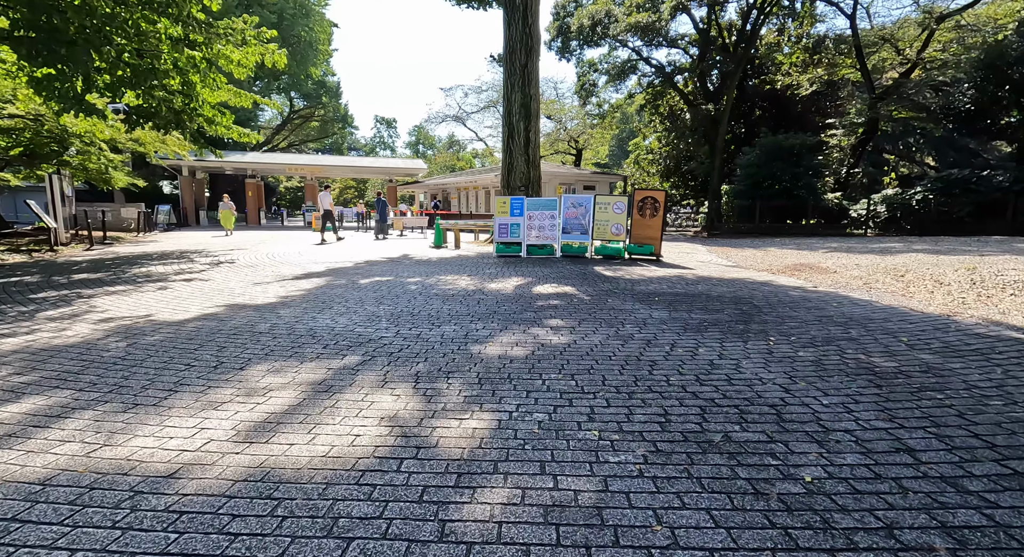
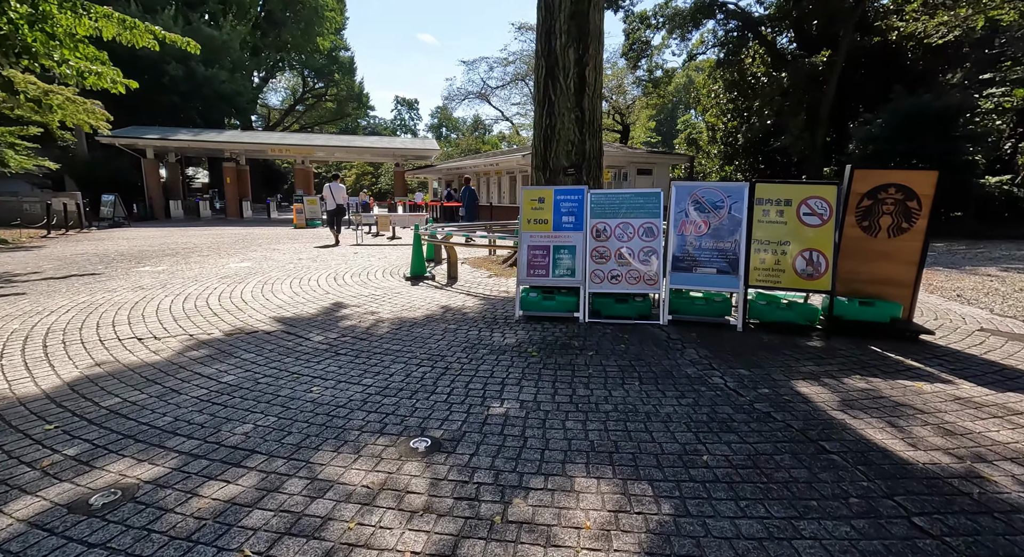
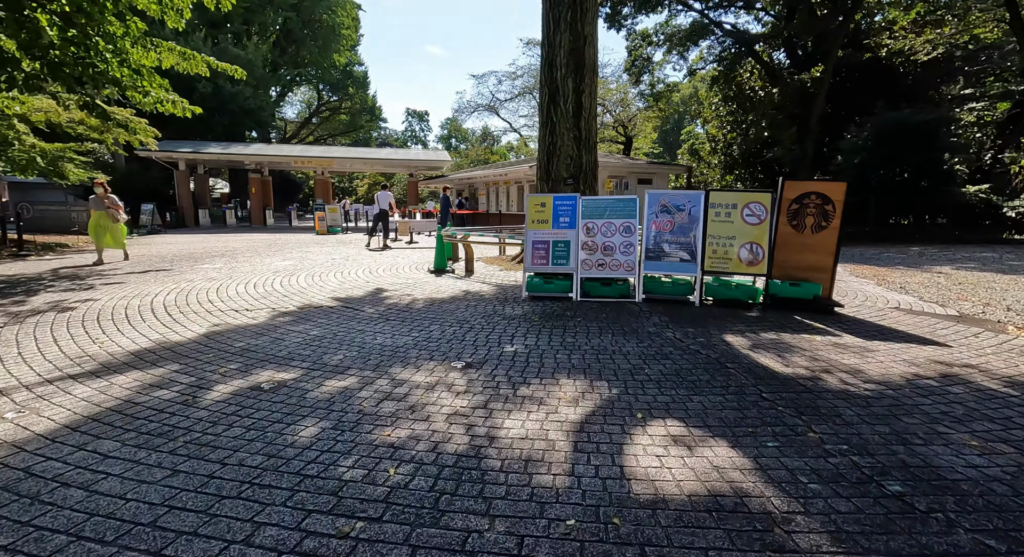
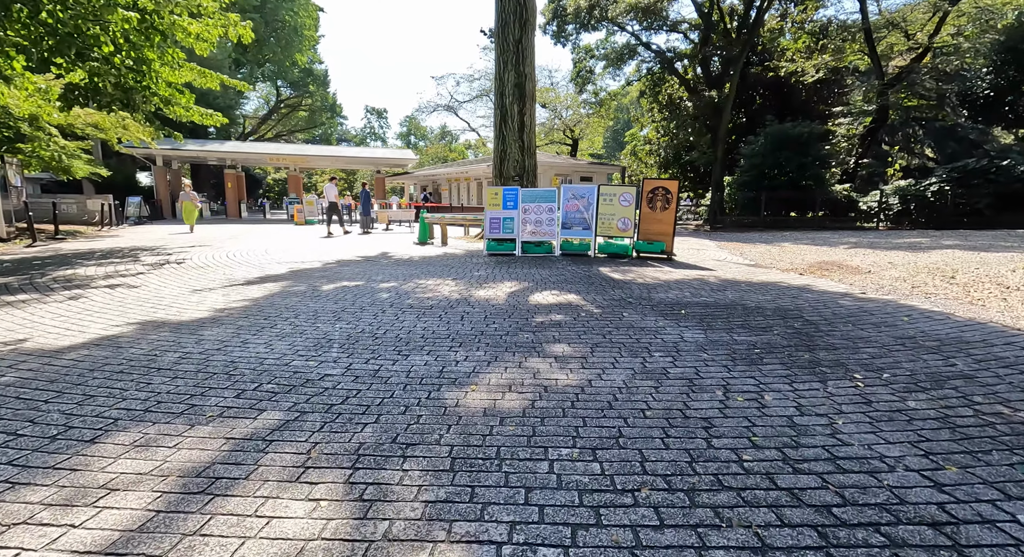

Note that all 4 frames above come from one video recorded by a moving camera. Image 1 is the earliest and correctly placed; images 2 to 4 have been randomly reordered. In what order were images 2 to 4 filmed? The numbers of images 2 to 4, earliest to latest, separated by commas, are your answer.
4, 3, 2
